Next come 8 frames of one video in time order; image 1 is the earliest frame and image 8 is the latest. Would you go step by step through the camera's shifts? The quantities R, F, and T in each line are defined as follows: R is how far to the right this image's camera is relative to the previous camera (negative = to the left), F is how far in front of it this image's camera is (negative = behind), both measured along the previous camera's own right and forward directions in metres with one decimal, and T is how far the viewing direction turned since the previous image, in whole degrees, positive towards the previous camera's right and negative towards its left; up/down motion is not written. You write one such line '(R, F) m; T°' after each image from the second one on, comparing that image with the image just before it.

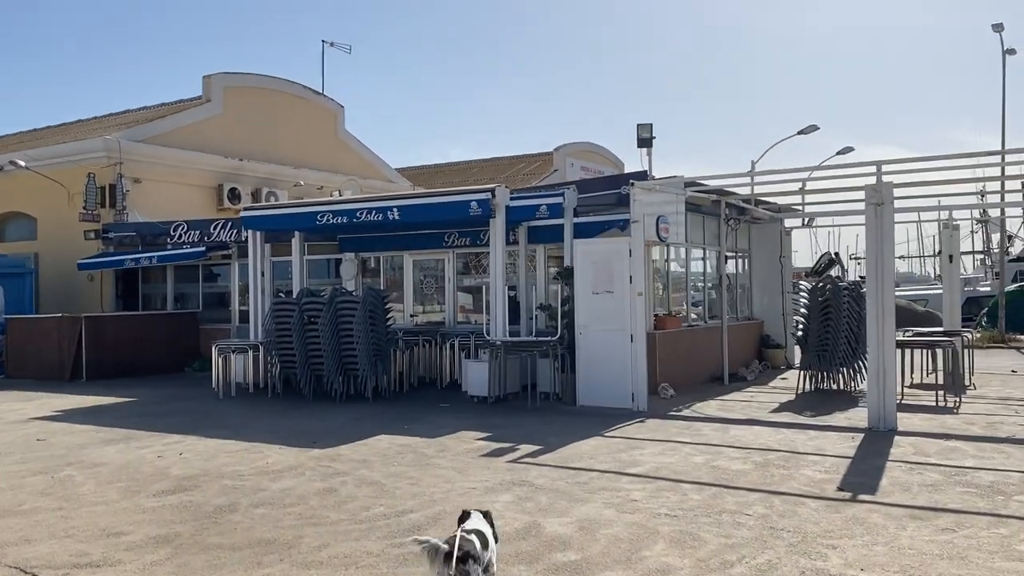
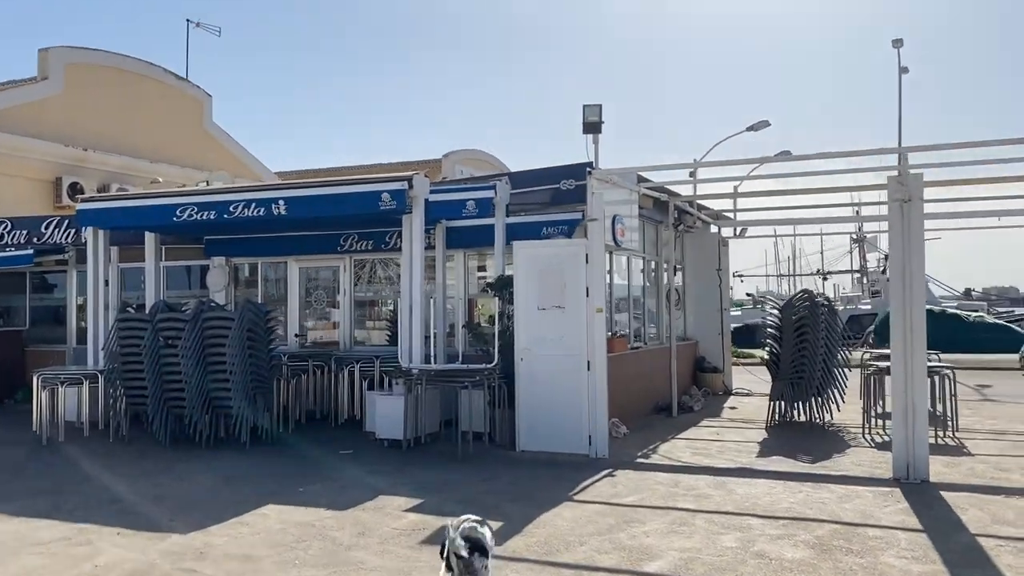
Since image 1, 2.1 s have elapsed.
(-0.6, +2.6) m; +8°
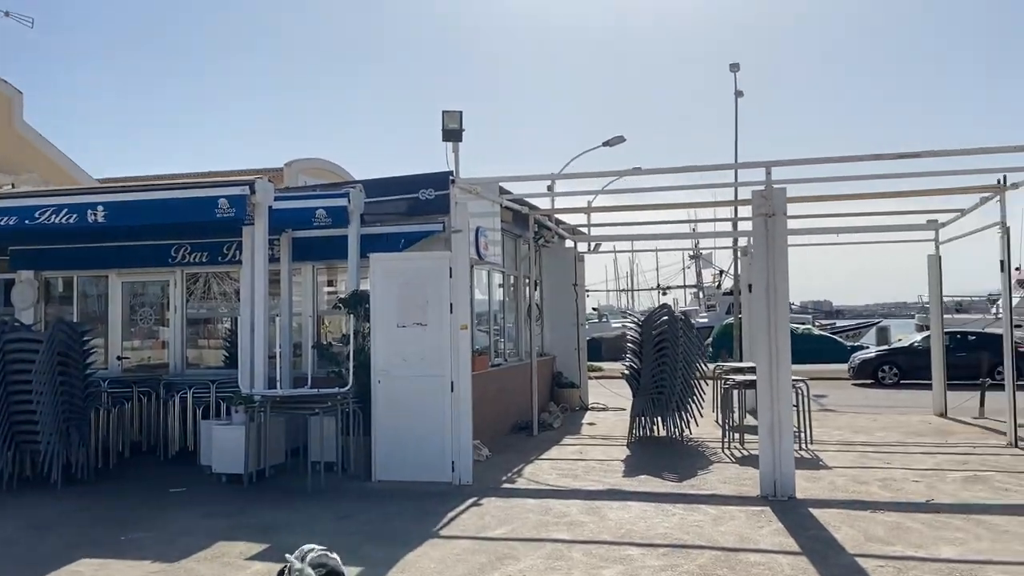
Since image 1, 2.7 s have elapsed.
(-0.1, +0.6) m; +10°
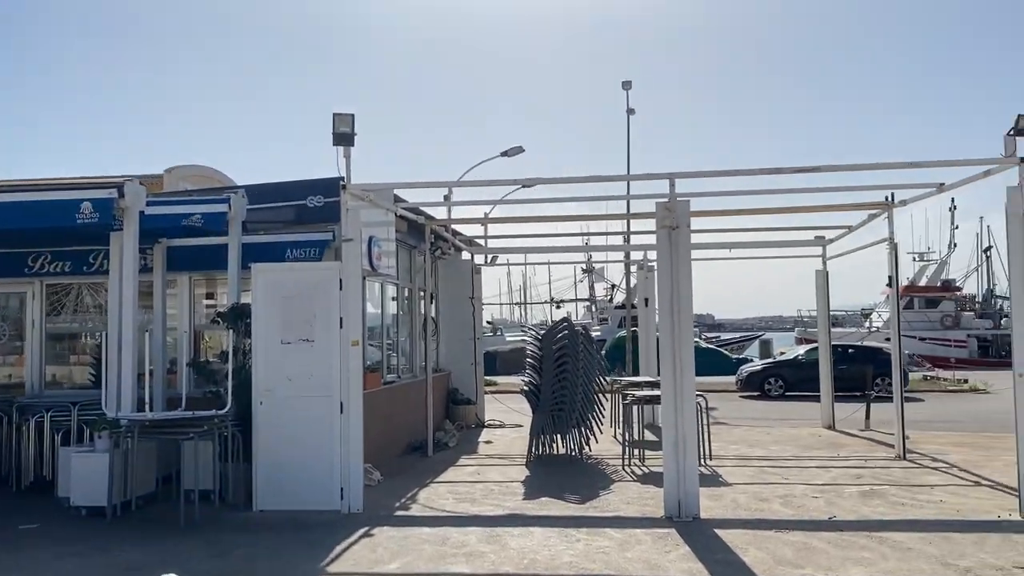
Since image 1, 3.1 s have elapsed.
(0.0, +0.4) m; +7°
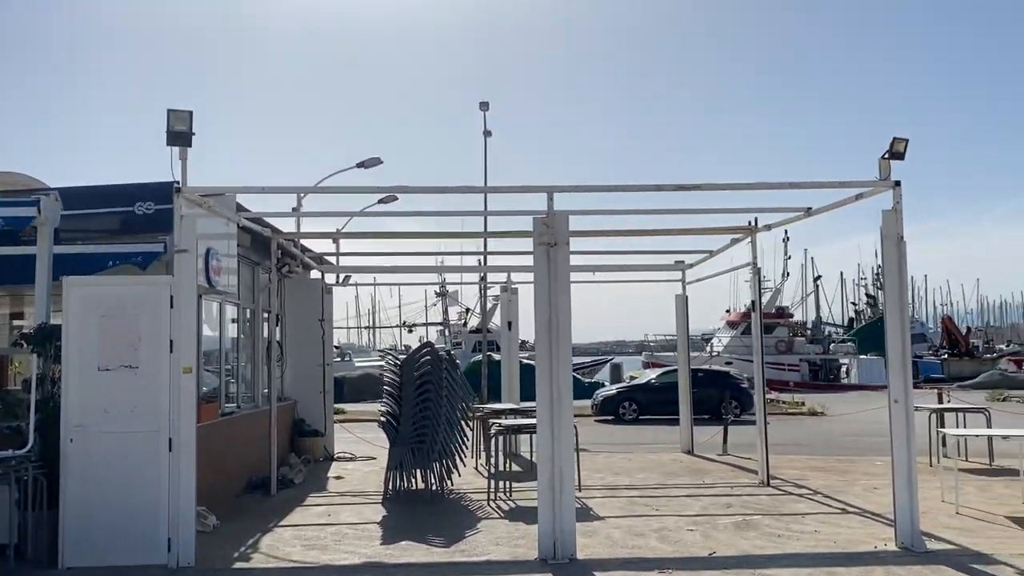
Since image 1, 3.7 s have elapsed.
(-0.1, +0.7) m; +10°
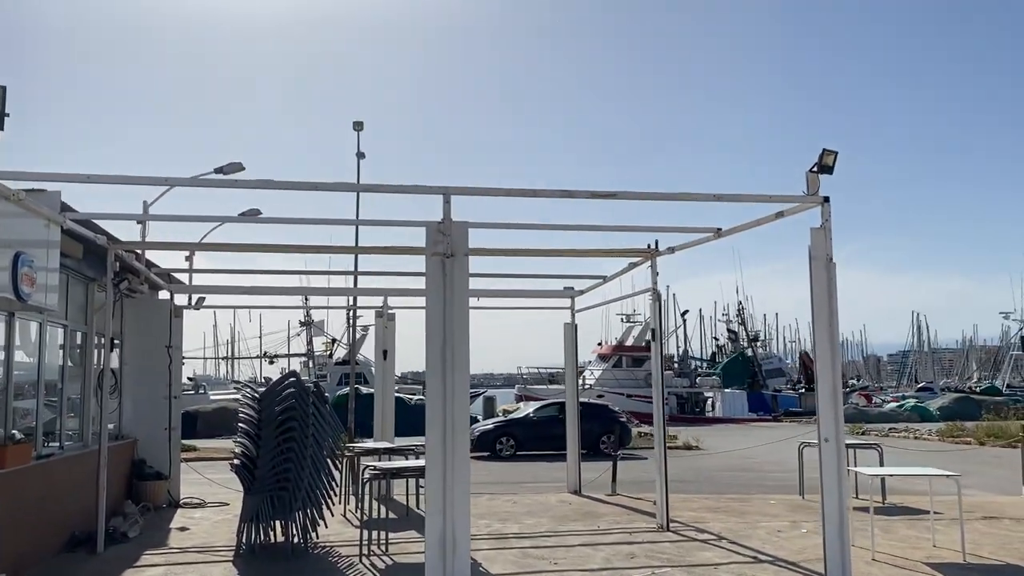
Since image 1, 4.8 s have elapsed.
(-0.1, +1.1) m; +9°
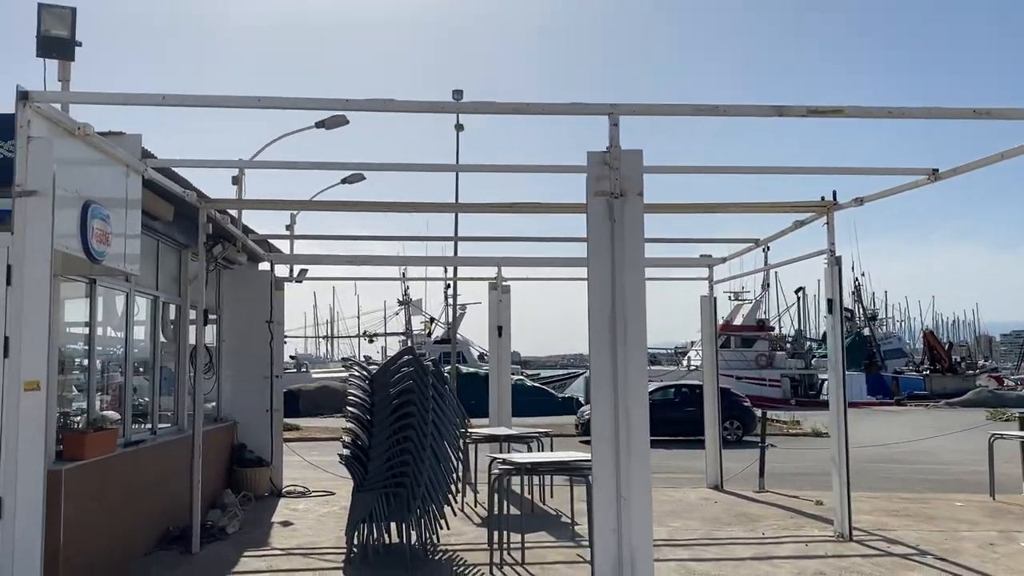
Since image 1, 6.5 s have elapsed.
(-0.5, +1.4) m; -6°
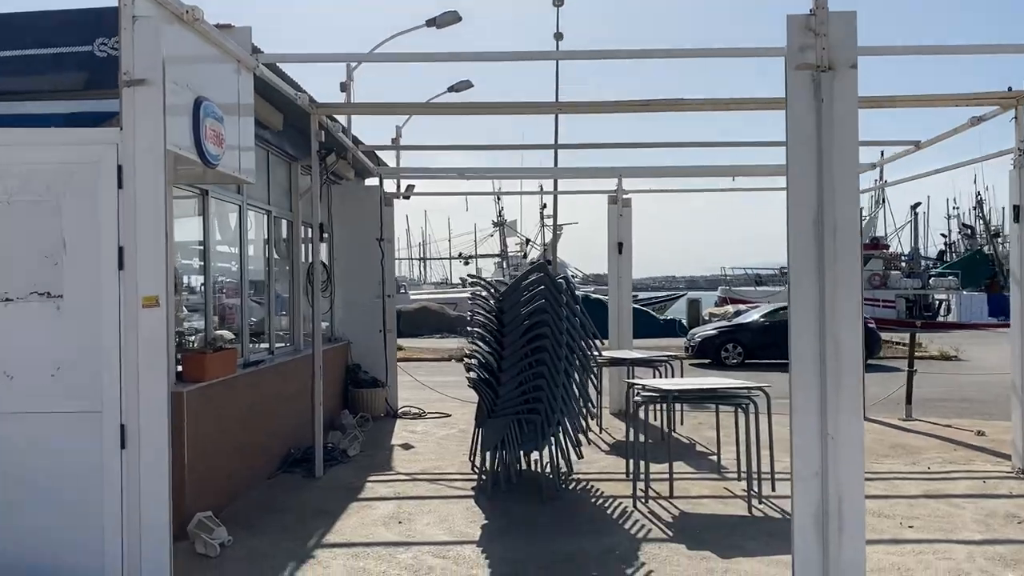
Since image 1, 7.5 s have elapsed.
(-0.4, +0.7) m; -6°
